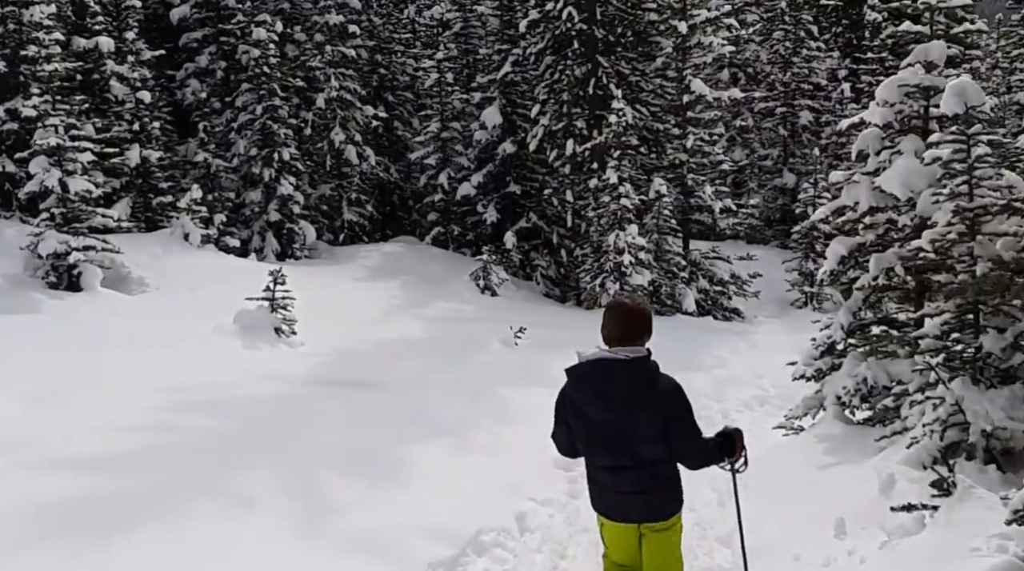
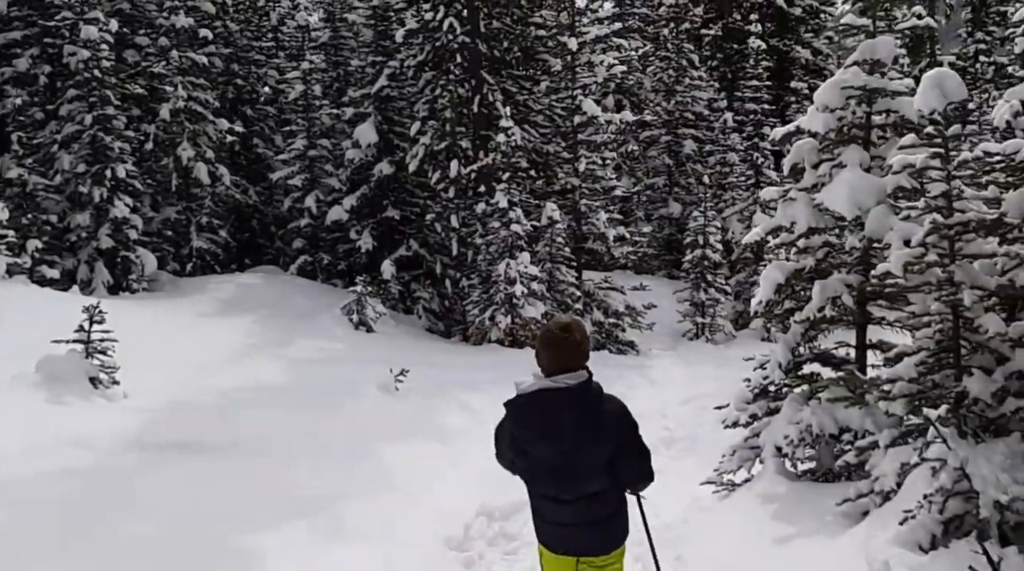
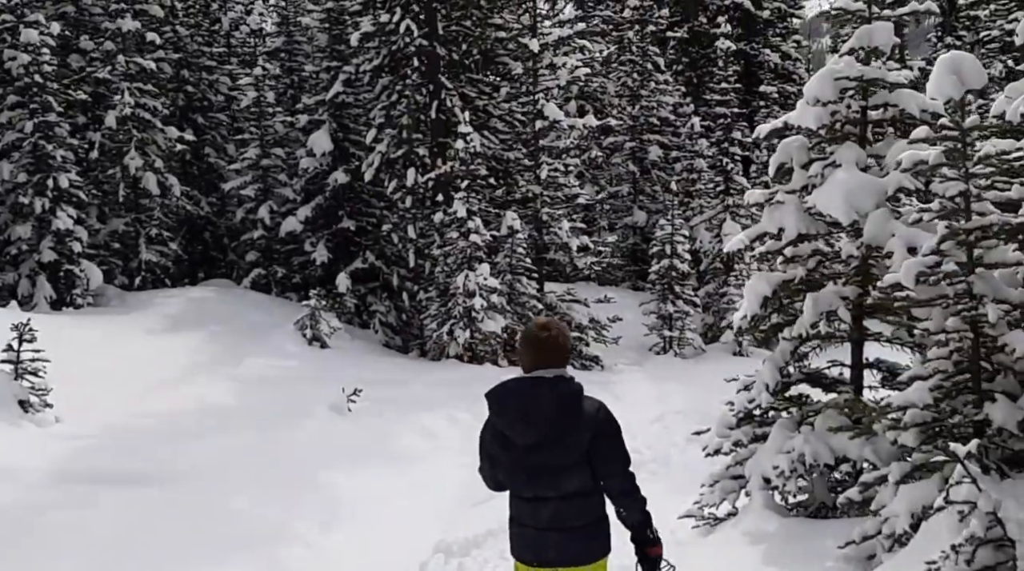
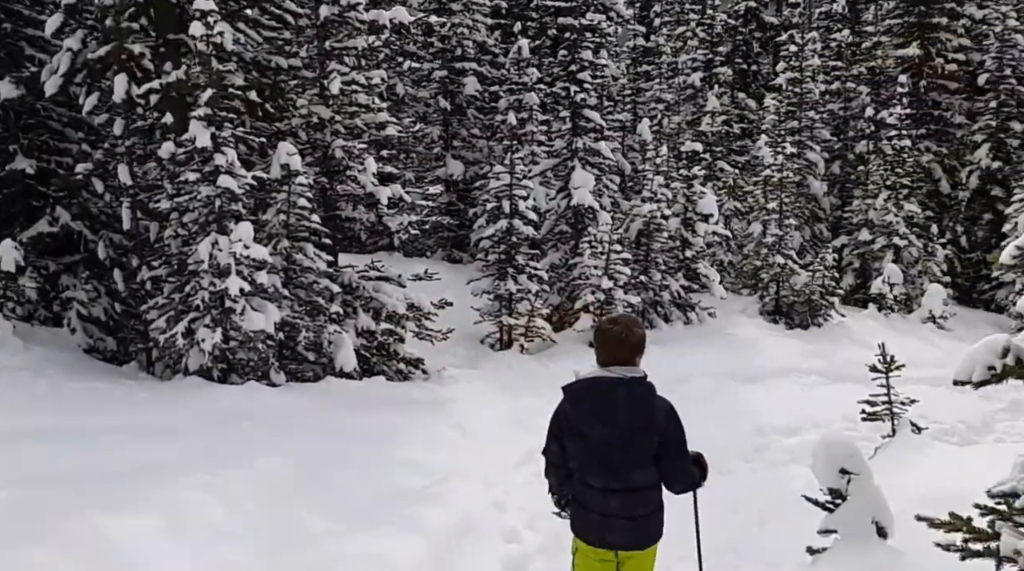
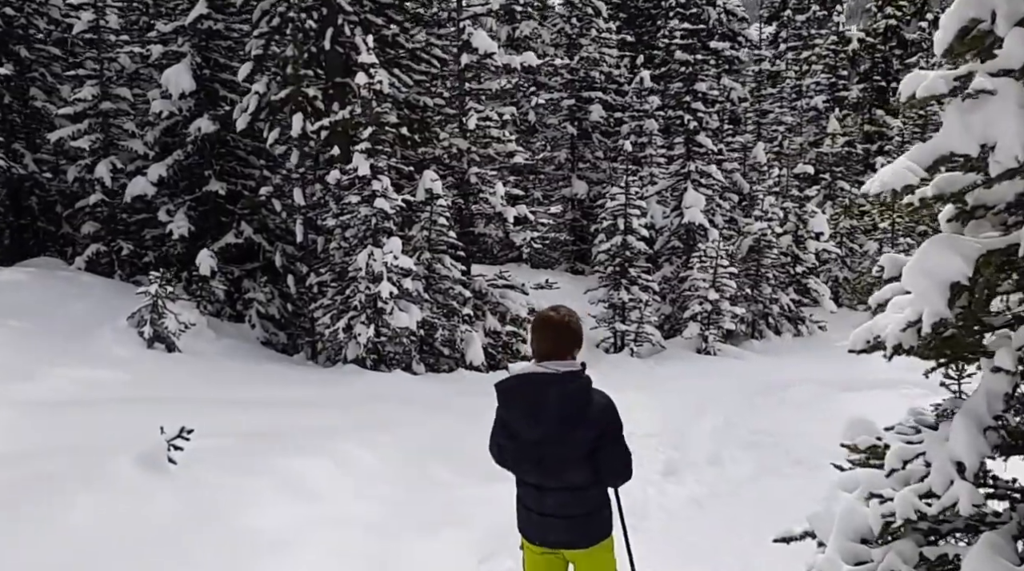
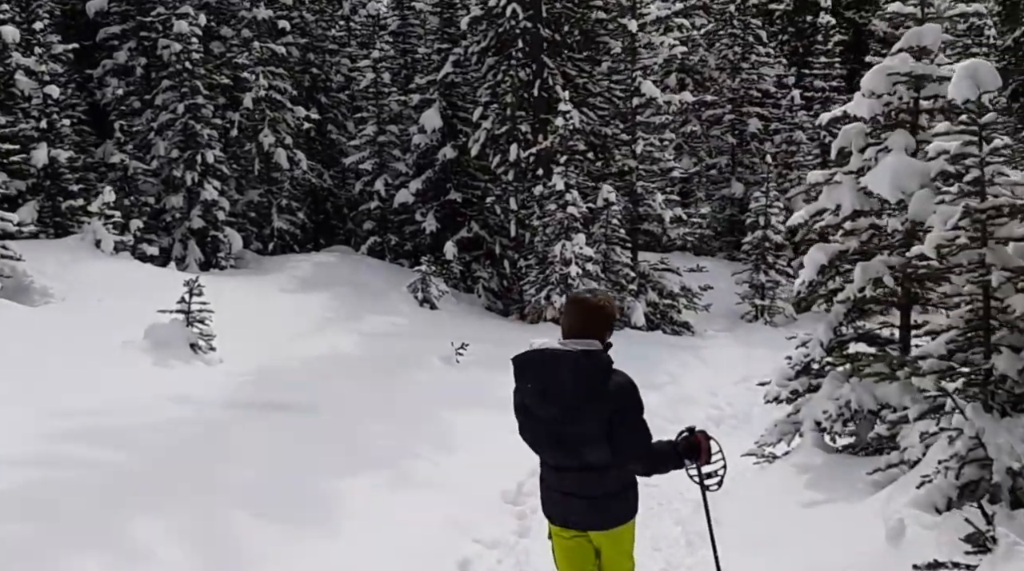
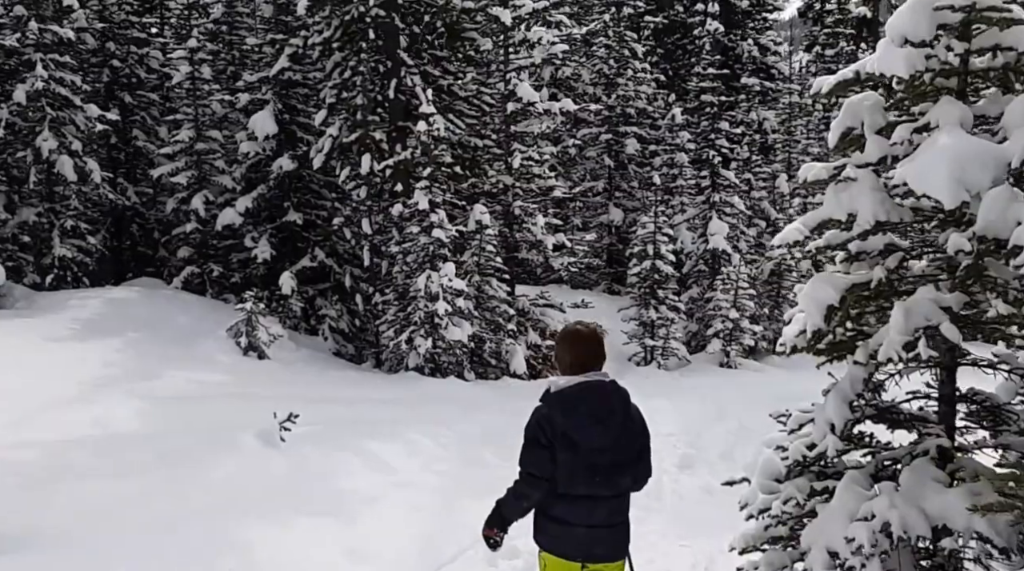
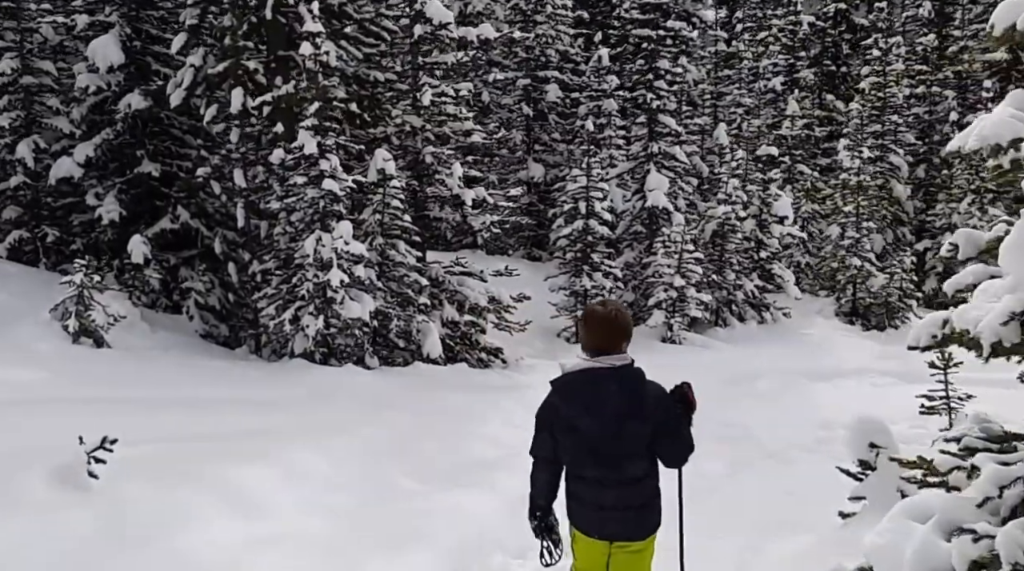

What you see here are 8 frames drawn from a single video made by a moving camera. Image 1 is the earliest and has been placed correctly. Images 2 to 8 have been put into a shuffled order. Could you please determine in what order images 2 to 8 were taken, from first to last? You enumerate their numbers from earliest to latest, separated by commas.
6, 2, 3, 7, 5, 8, 4
